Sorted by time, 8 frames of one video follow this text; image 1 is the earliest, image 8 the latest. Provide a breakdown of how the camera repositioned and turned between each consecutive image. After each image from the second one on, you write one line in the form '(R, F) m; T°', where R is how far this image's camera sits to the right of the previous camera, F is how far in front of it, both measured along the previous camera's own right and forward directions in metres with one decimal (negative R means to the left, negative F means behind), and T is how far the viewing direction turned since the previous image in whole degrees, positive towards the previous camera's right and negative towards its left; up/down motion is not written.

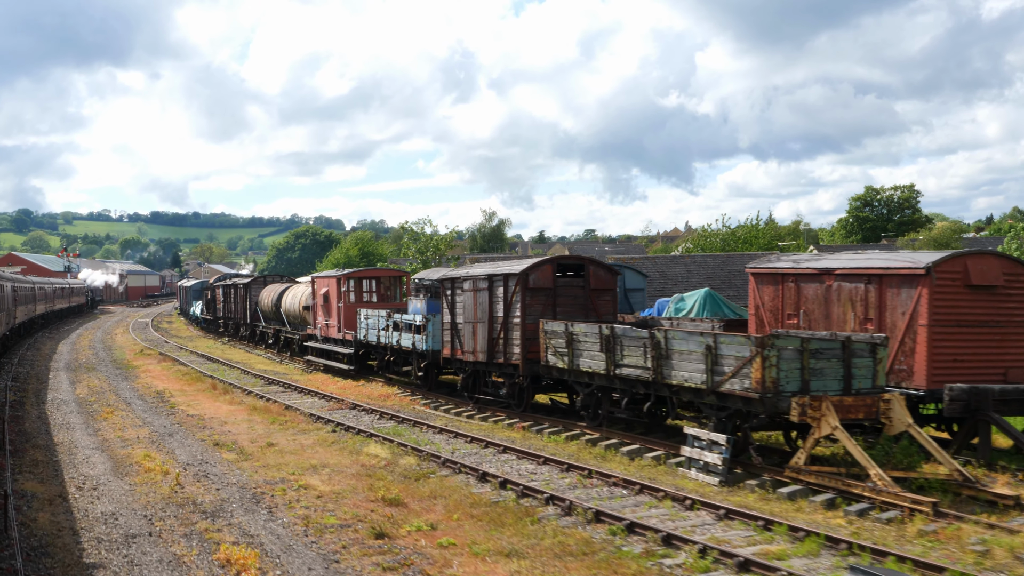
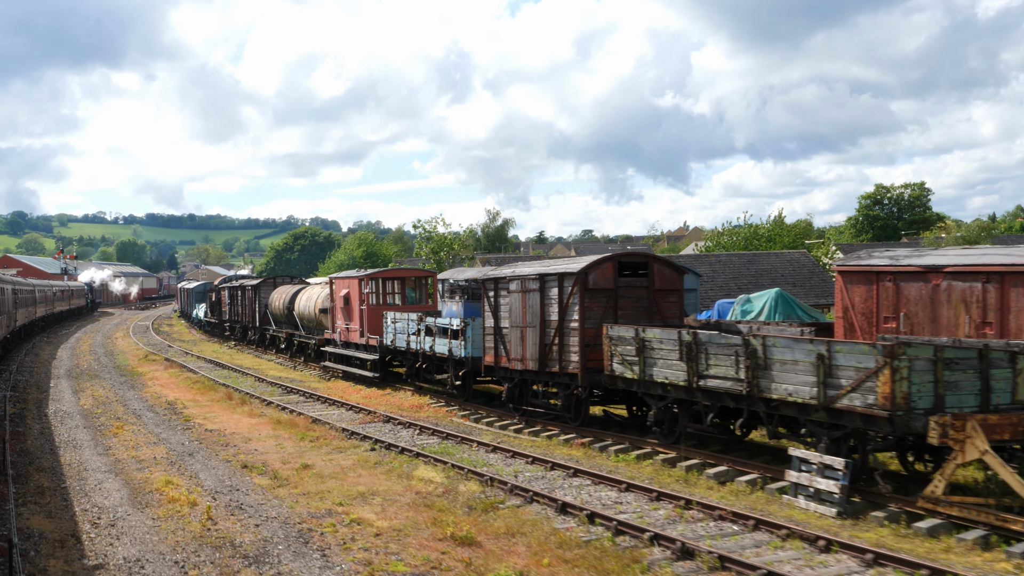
(-0.7, +1.6) m; 0°
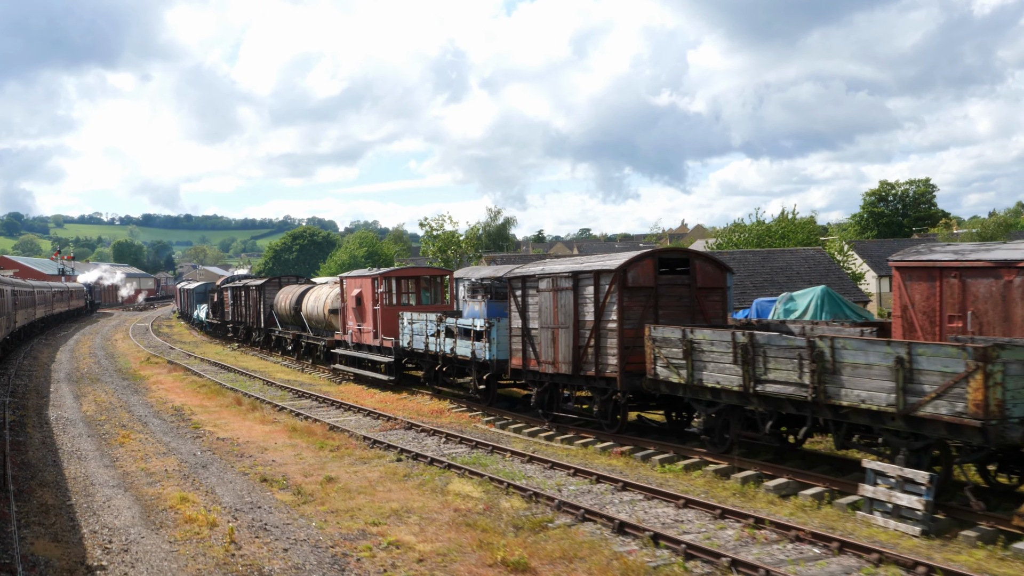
(-0.4, +0.9) m; 0°
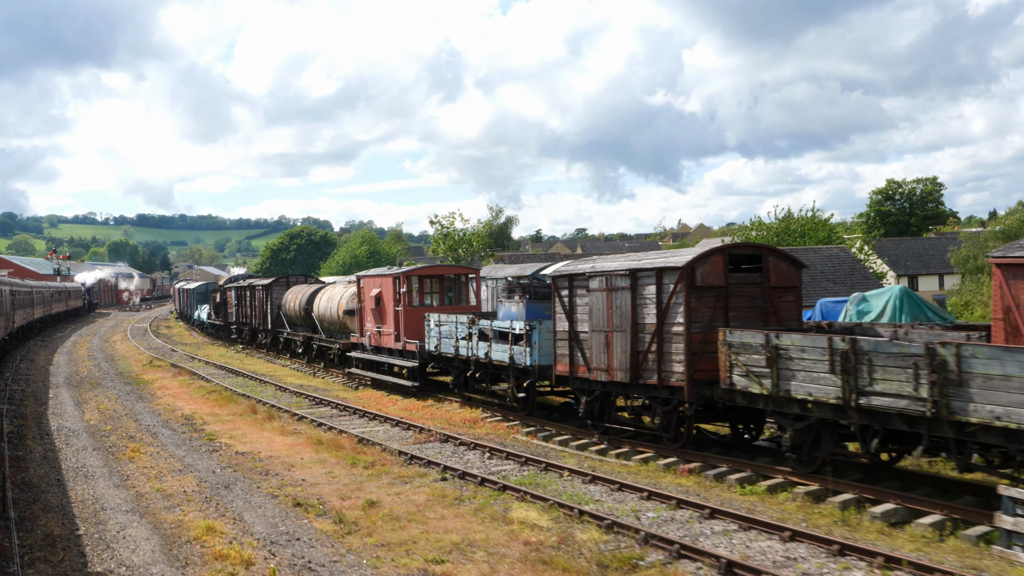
(-0.6, +1.3) m; 0°
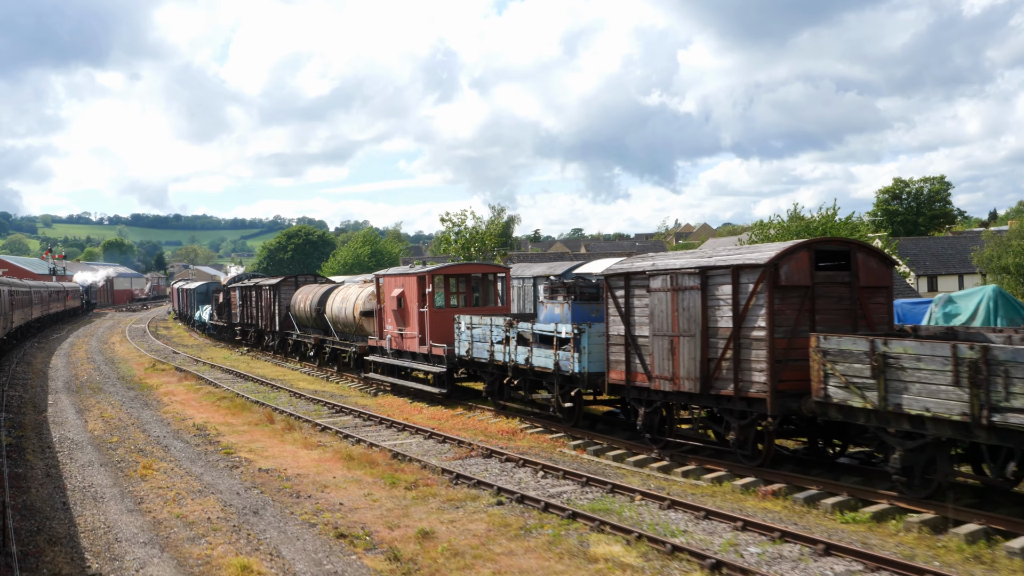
(-0.6, +1.3) m; 0°
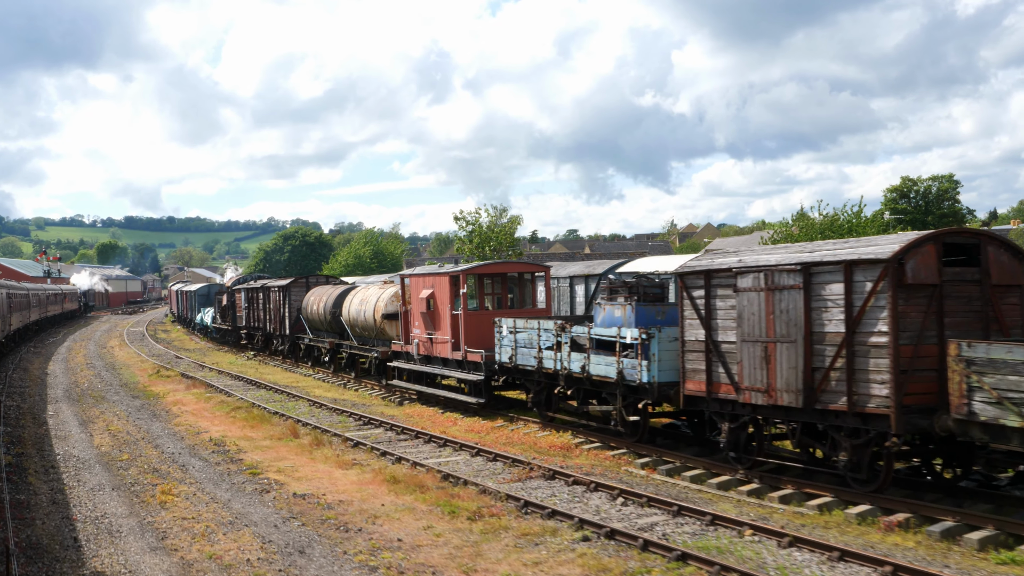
(-0.6, +1.5) m; 0°
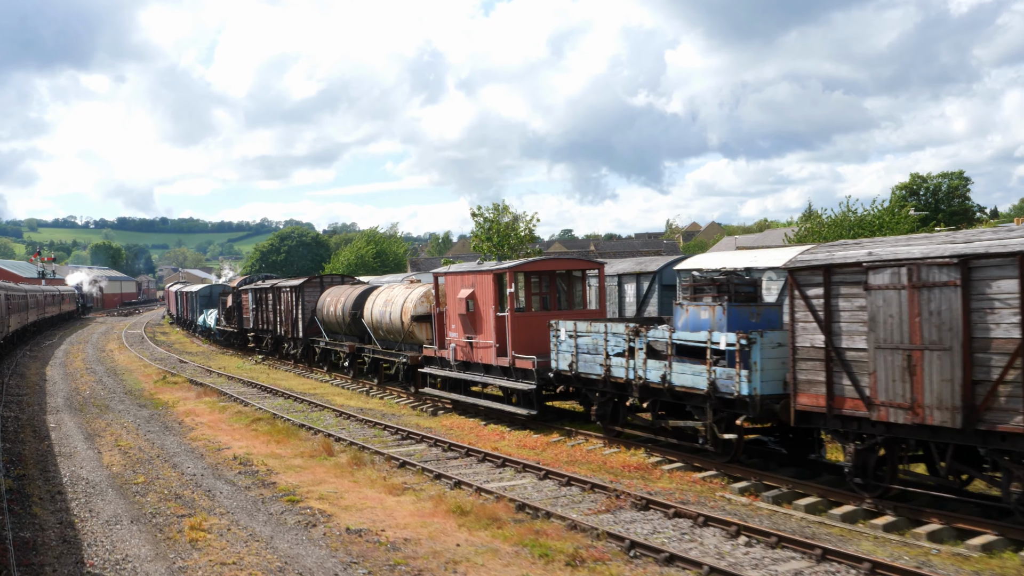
(-0.7, +1.6) m; 0°
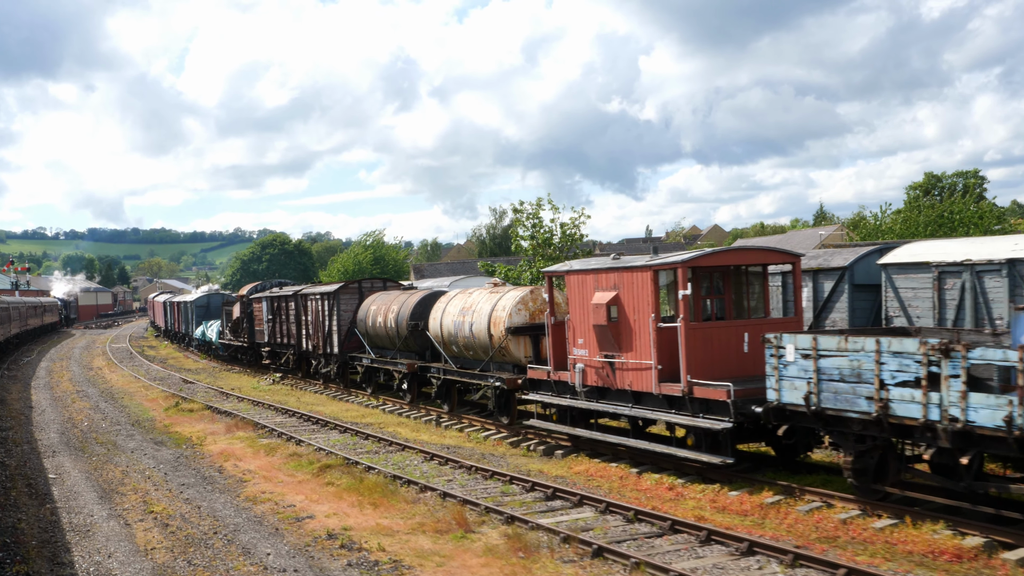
(-1.8, +4.0) m; +1°
